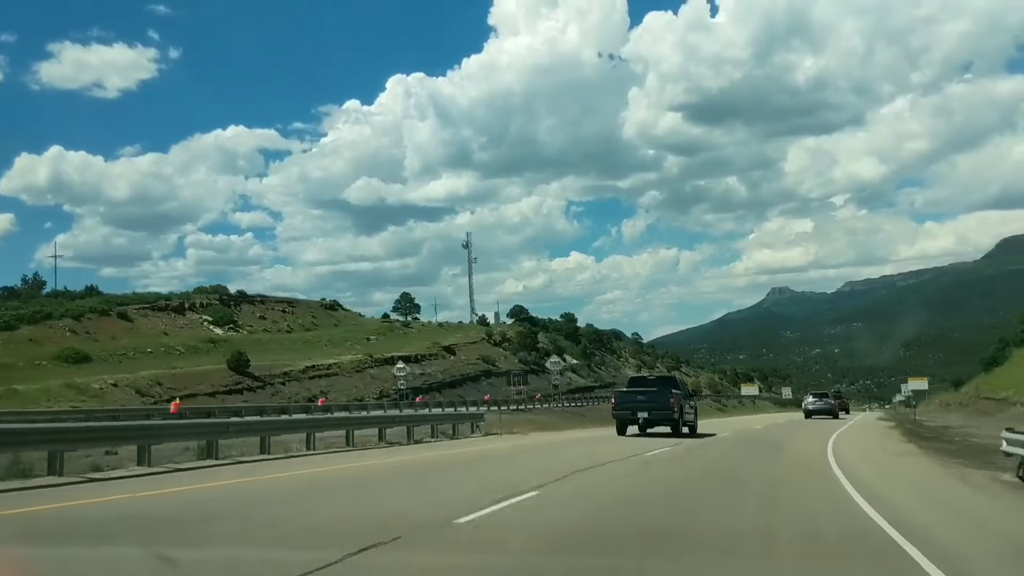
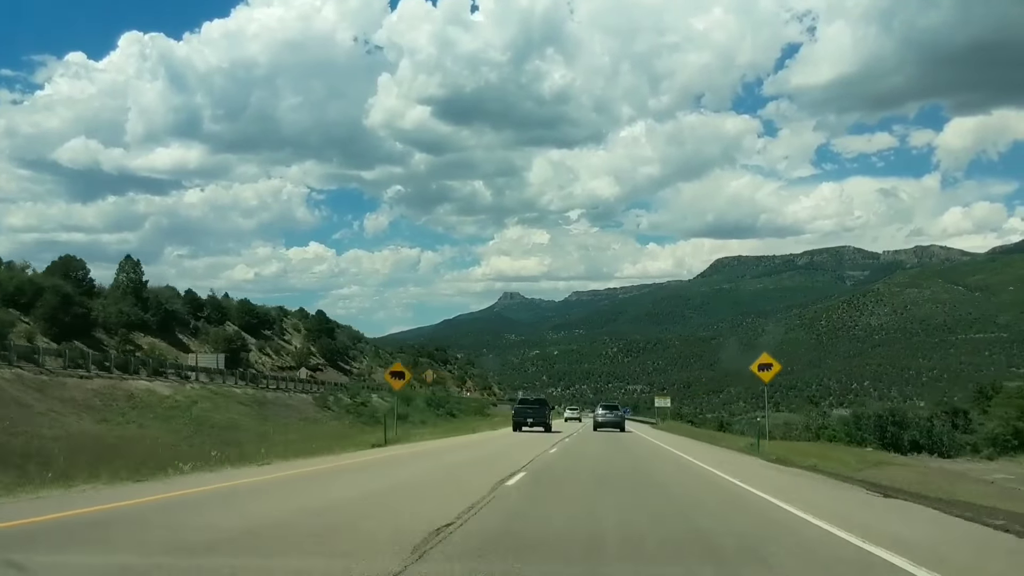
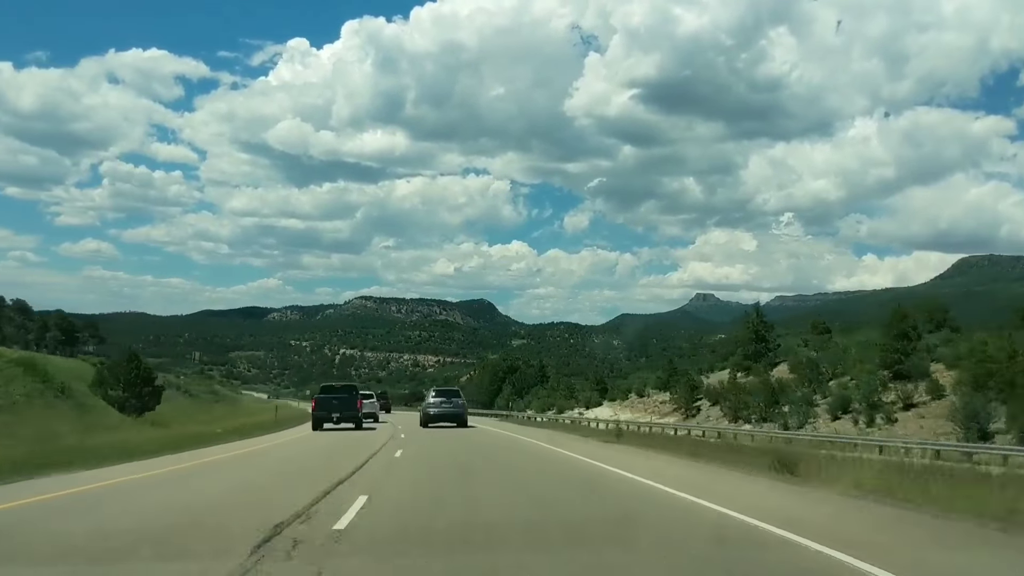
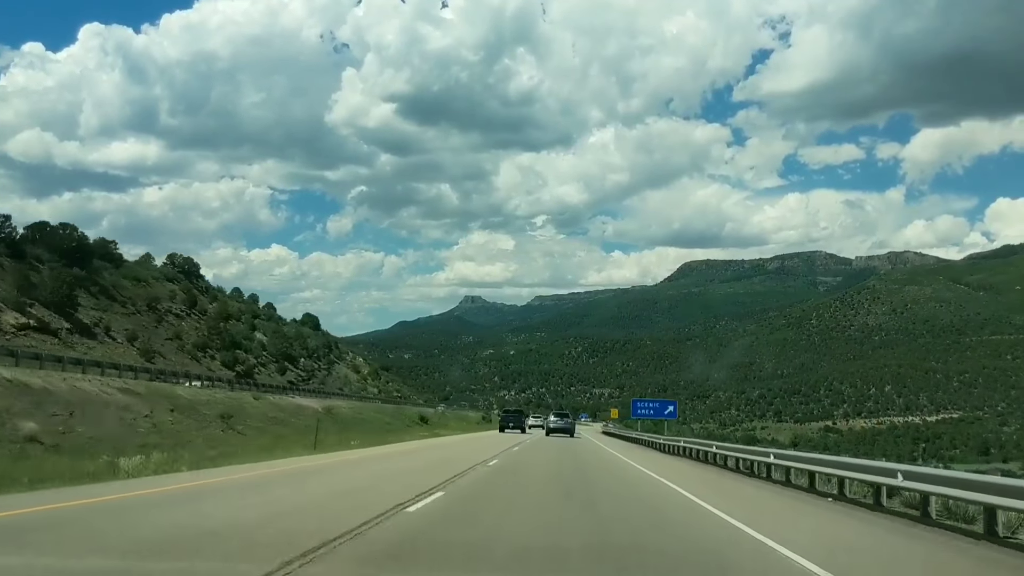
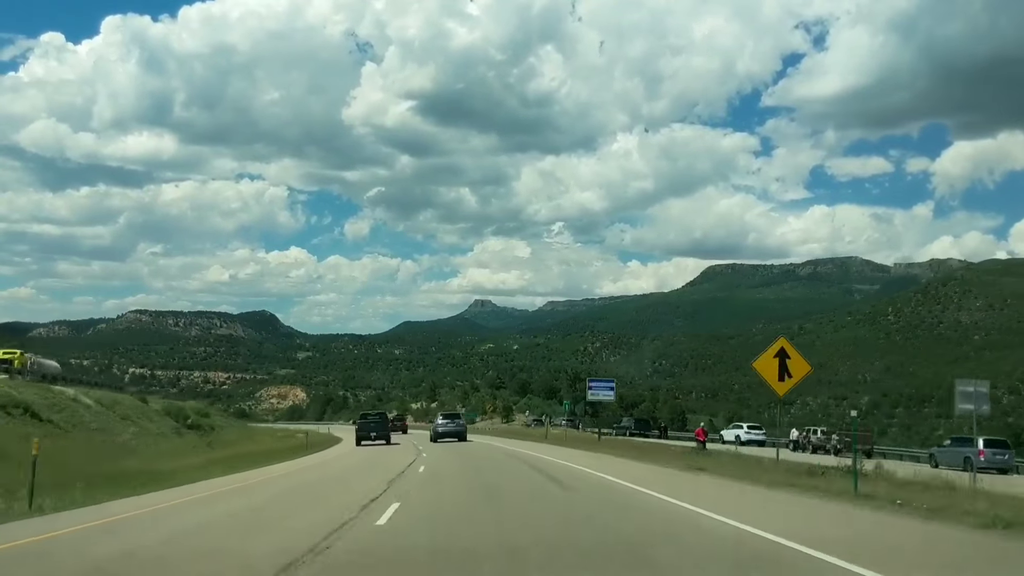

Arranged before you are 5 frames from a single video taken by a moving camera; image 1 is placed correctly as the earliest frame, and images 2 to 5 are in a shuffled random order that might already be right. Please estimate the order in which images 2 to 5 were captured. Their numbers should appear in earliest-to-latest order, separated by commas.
2, 4, 5, 3
